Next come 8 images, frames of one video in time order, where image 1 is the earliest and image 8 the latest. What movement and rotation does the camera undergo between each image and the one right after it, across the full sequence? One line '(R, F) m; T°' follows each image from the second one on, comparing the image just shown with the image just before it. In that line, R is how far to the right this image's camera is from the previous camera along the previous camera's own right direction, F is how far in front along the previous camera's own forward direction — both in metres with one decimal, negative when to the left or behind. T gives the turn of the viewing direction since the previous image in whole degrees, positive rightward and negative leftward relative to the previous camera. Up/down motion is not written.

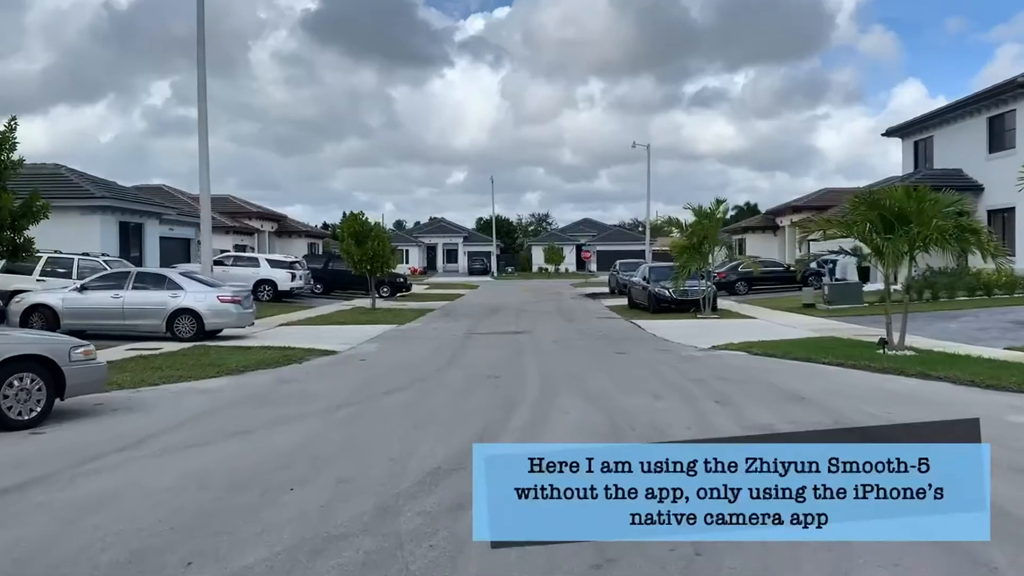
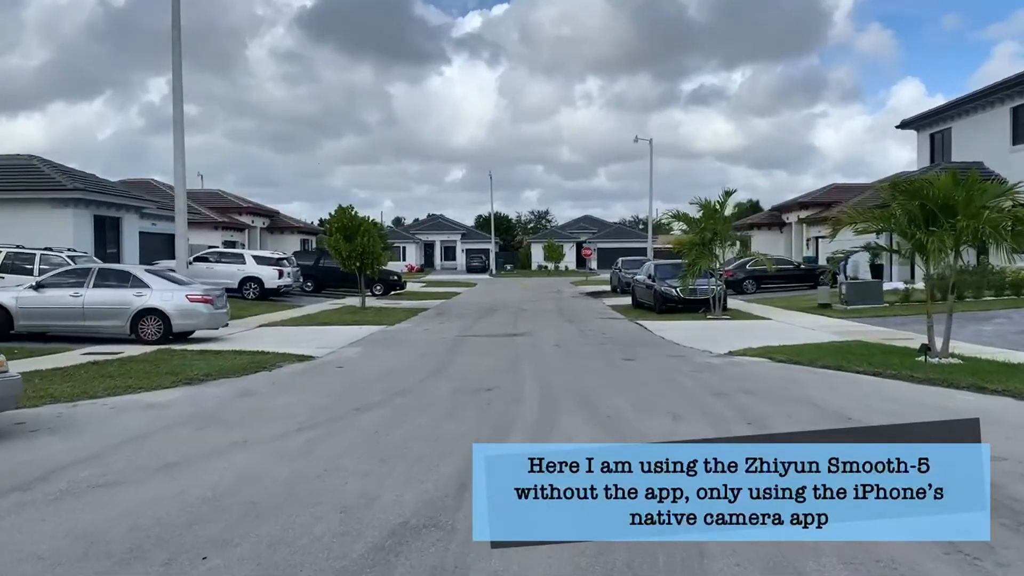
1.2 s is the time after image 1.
(+0.1, +1.7) m; 0°
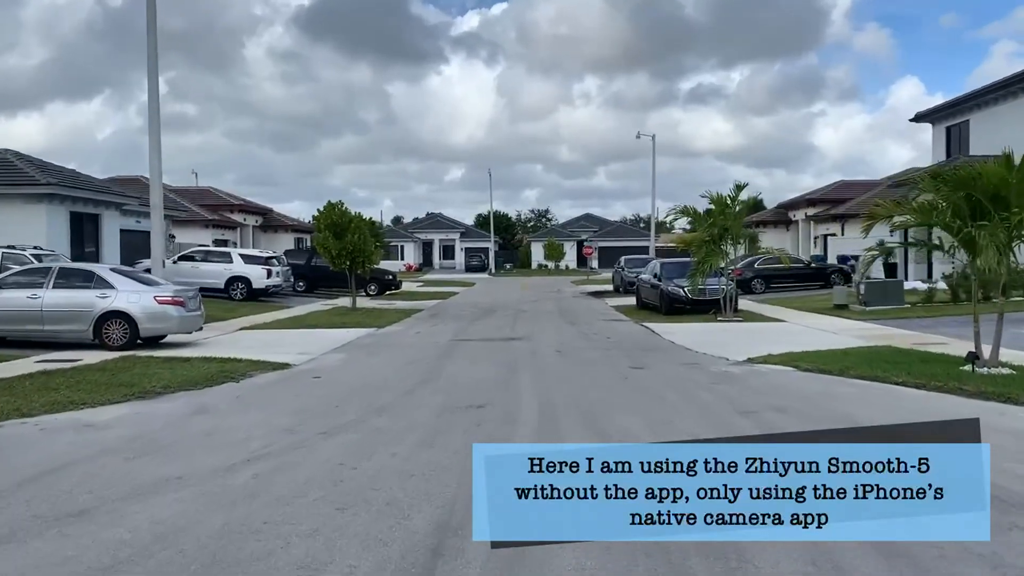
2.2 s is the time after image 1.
(+0.1, +1.4) m; 0°
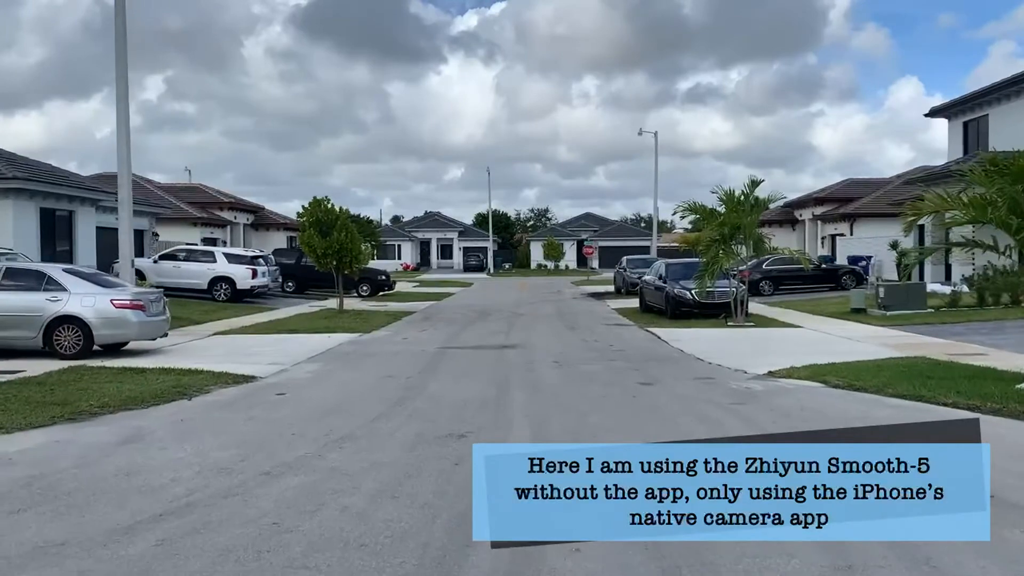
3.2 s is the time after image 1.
(+0.1, +1.5) m; 0°
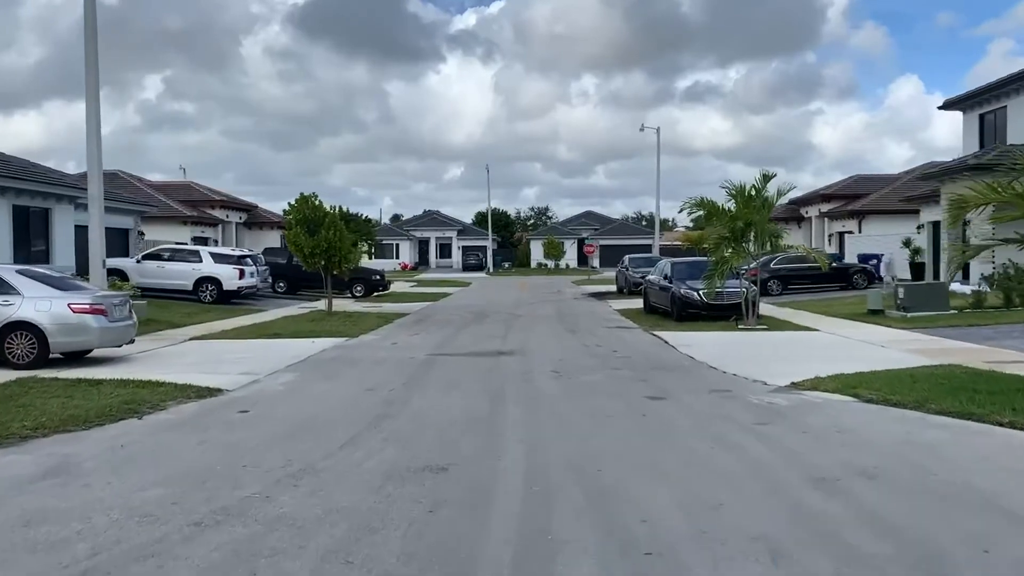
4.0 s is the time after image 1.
(+0.1, +1.3) m; 0°
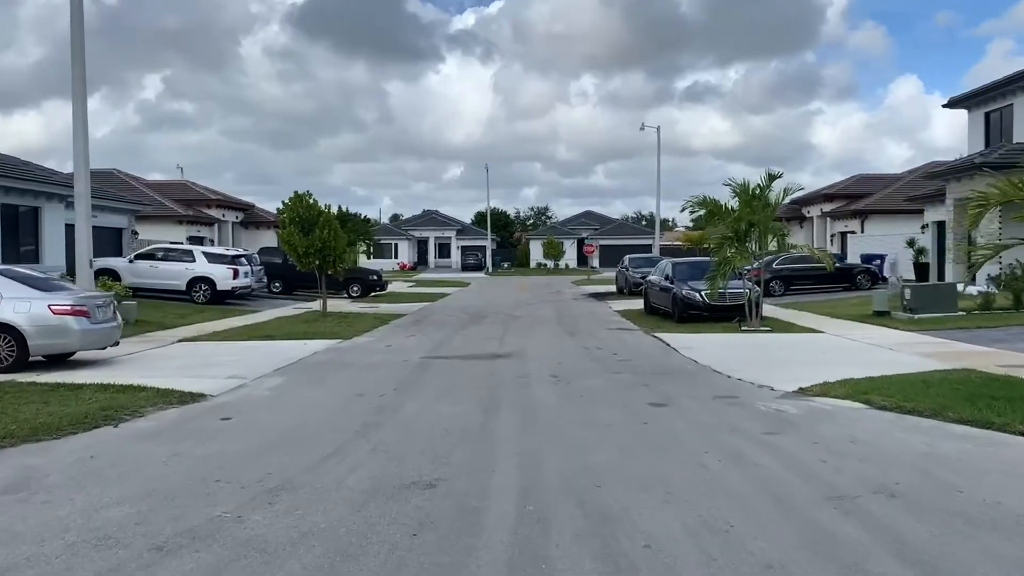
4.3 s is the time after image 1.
(0.0, +0.5) m; 0°
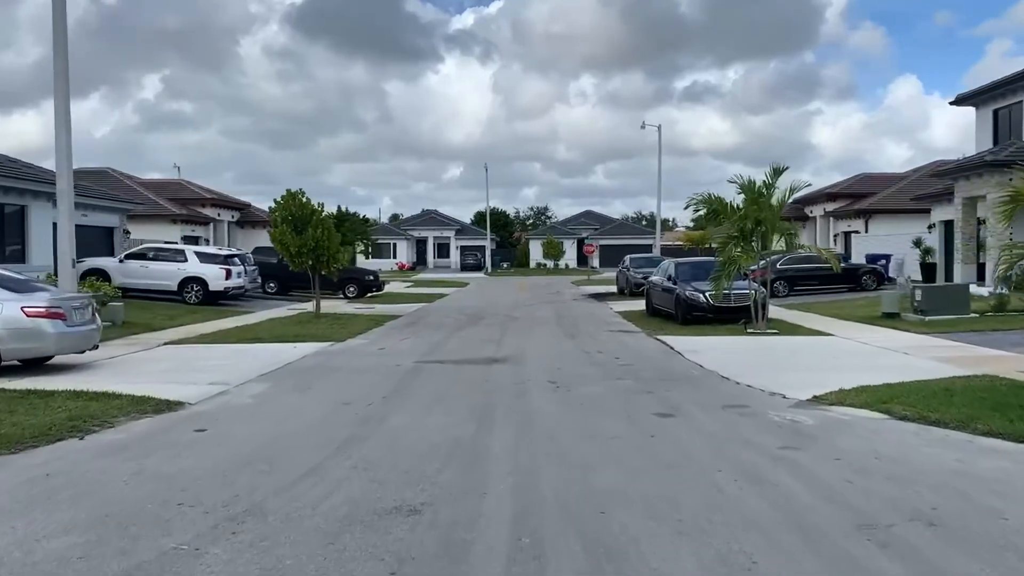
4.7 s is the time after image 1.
(0.0, +0.6) m; 0°
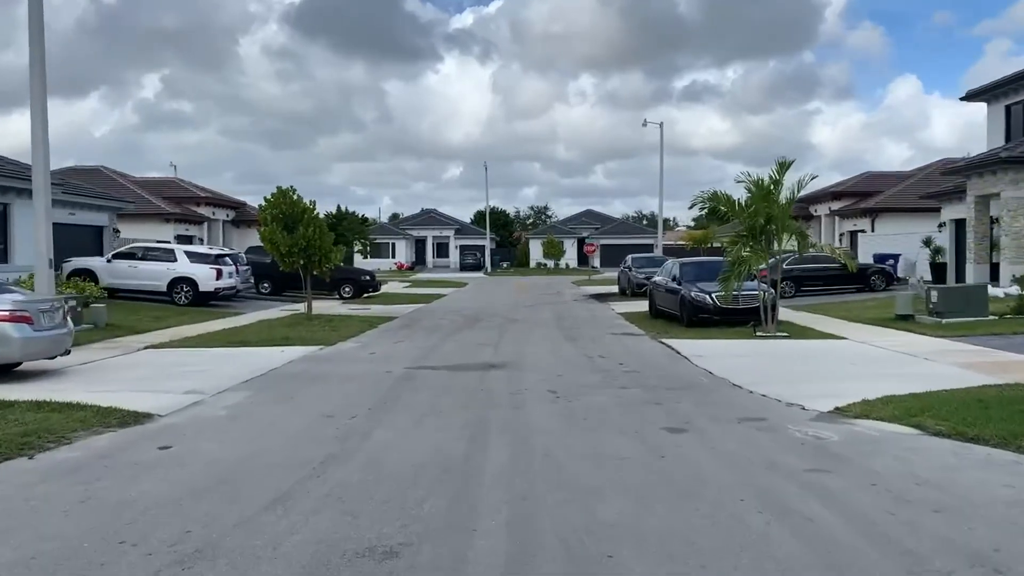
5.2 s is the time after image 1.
(0.0, +0.8) m; 0°
